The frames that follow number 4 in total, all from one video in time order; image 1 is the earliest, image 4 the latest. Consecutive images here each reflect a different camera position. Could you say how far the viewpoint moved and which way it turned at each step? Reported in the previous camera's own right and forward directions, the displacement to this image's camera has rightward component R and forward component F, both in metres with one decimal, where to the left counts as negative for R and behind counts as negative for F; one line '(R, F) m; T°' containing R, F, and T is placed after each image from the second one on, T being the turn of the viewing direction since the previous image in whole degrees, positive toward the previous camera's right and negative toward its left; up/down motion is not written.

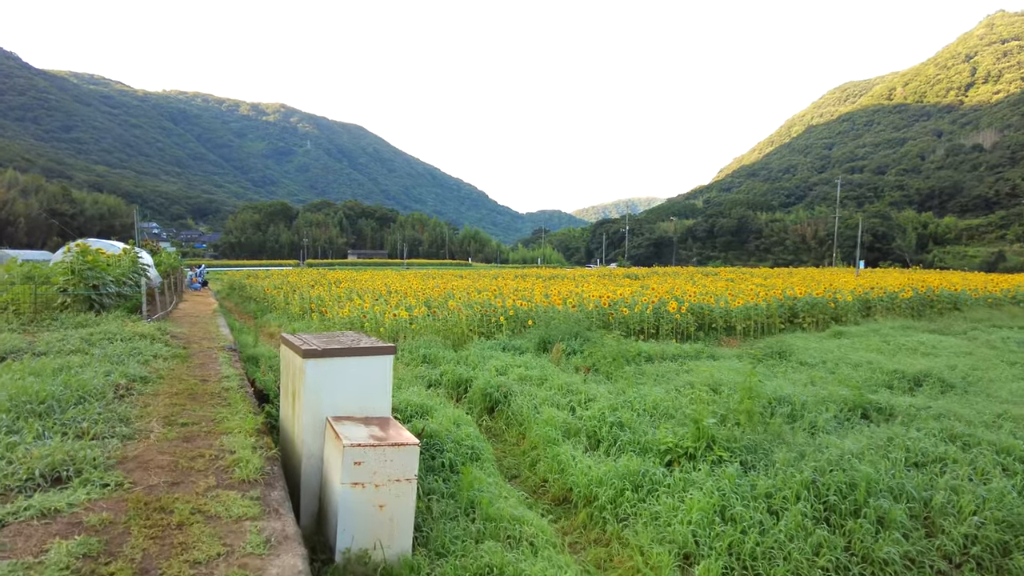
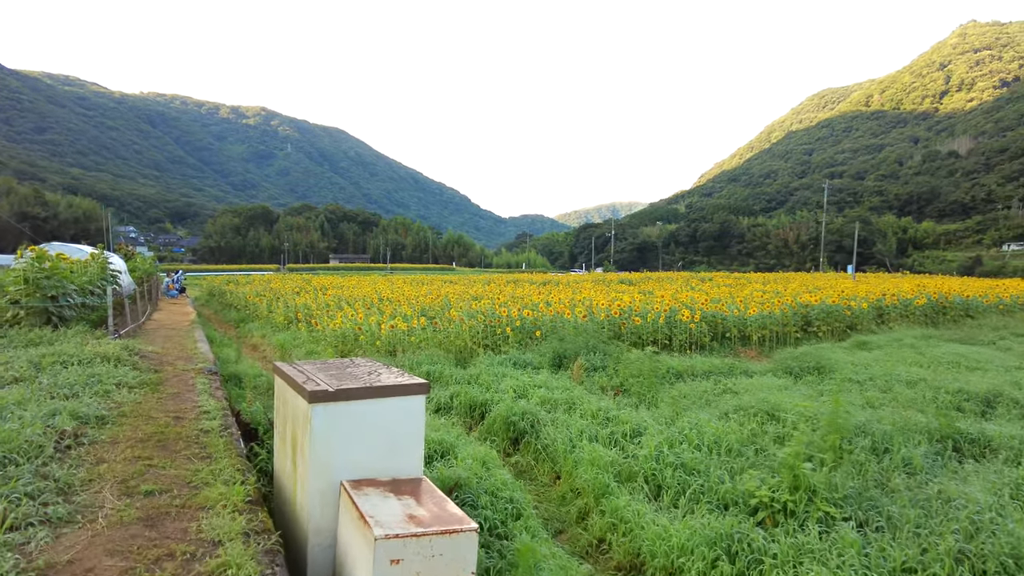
(-0.3, +0.7) m; +2°
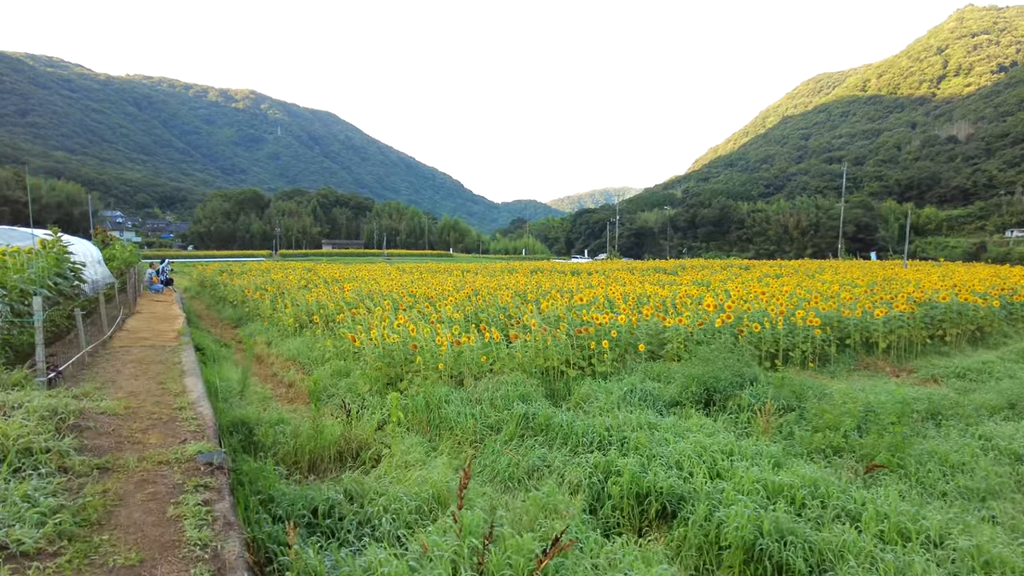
(-1.0, +2.0) m; +1°
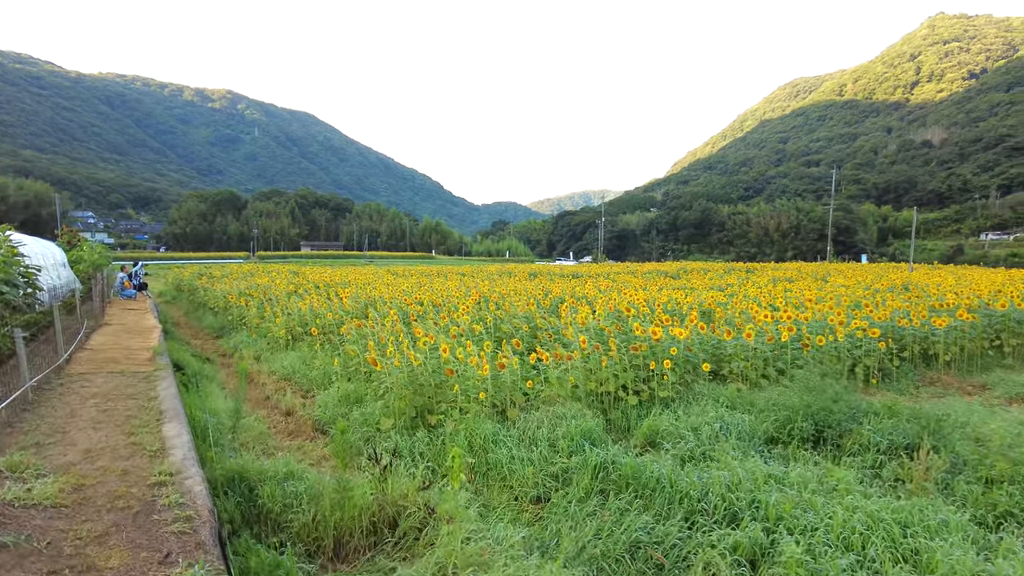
(-0.5, +0.9) m; +2°
